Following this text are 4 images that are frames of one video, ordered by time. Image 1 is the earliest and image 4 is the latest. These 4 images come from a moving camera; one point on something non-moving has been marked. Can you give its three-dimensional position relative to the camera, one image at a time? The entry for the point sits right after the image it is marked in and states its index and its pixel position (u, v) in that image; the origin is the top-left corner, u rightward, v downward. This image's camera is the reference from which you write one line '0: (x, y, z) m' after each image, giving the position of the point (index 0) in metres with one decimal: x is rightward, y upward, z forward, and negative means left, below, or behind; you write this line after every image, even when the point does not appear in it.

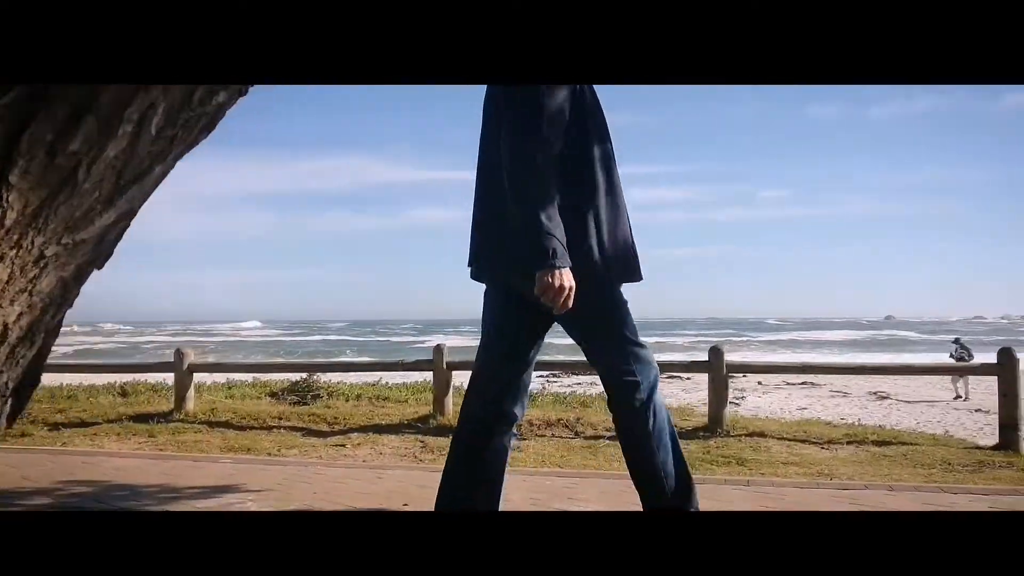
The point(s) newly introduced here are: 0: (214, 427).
0: (-1.9, -0.9, +3.9) m
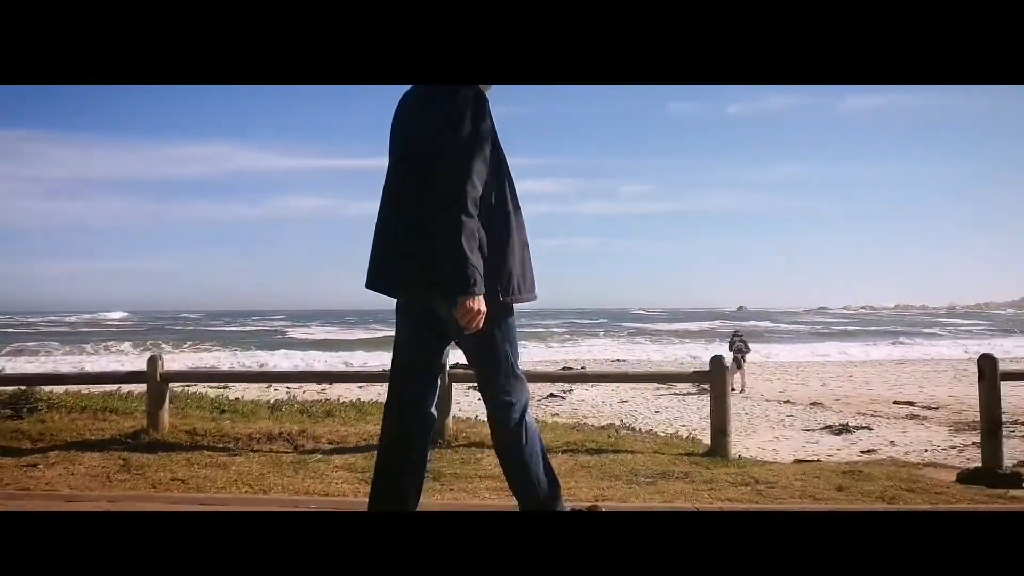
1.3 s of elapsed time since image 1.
0: (-3.4, -0.9, +3.3) m
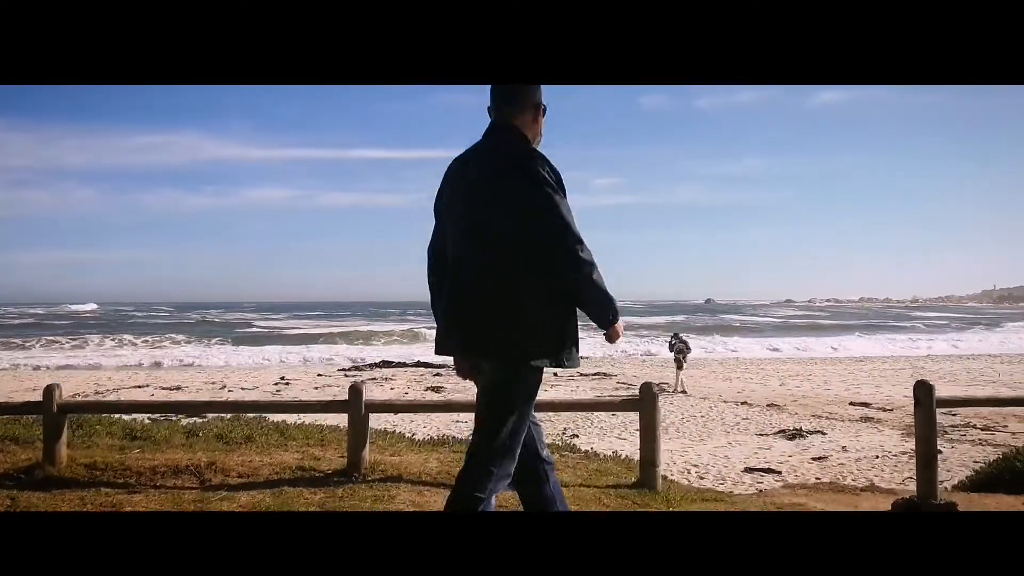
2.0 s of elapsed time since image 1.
0: (-3.8, -1.0, +3.0) m
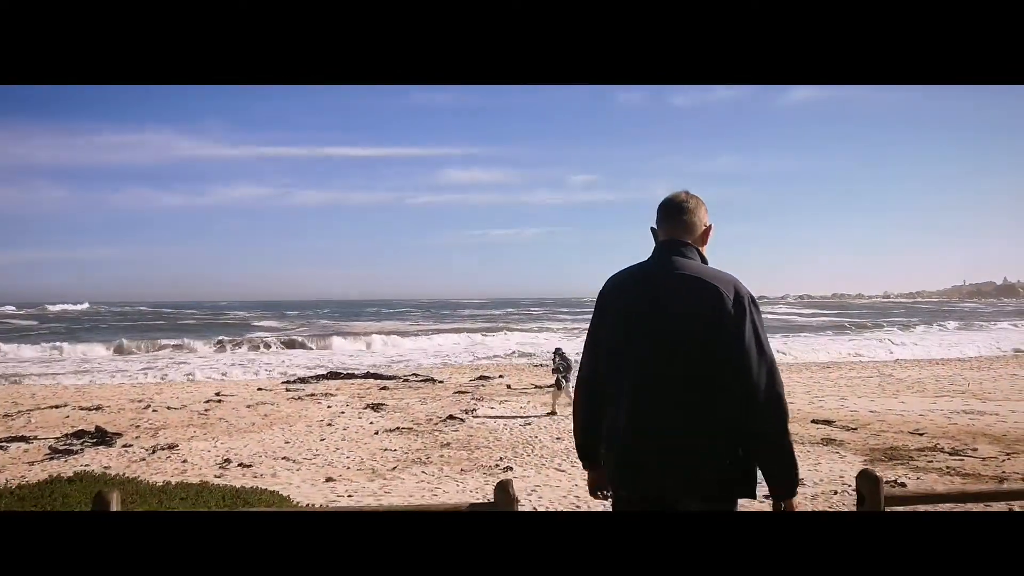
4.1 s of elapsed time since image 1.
0: (-4.5, -1.2, +2.2) m
